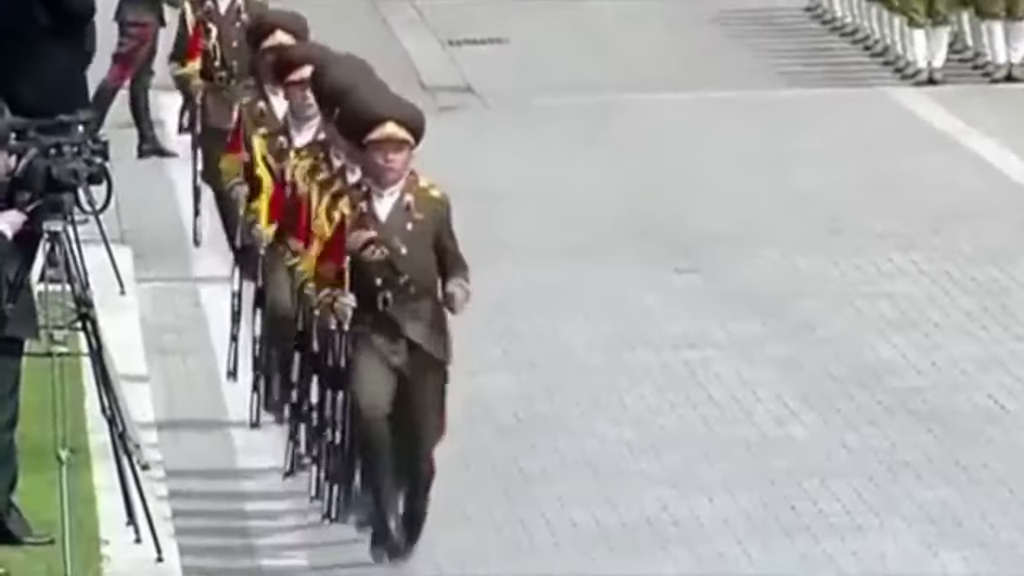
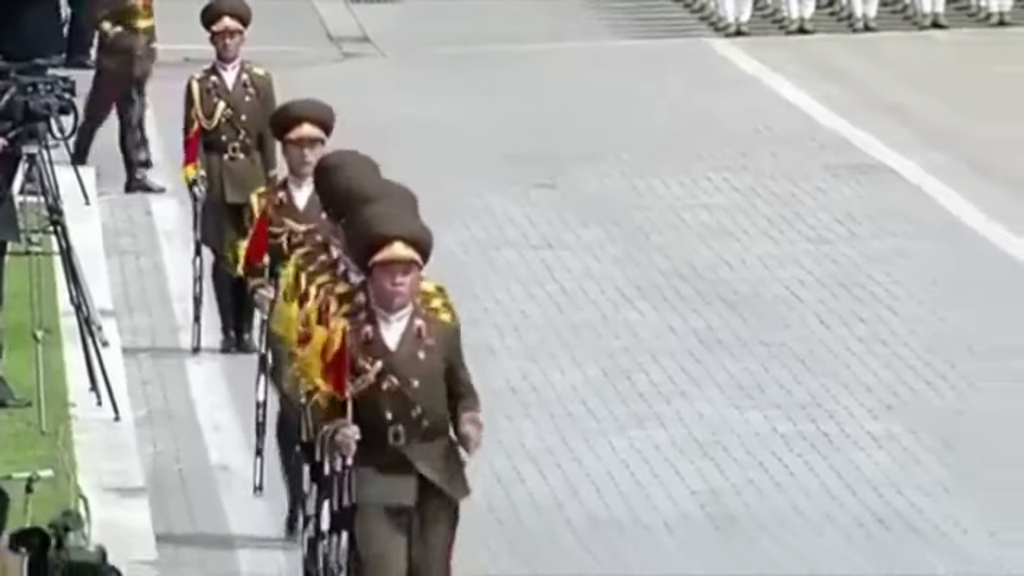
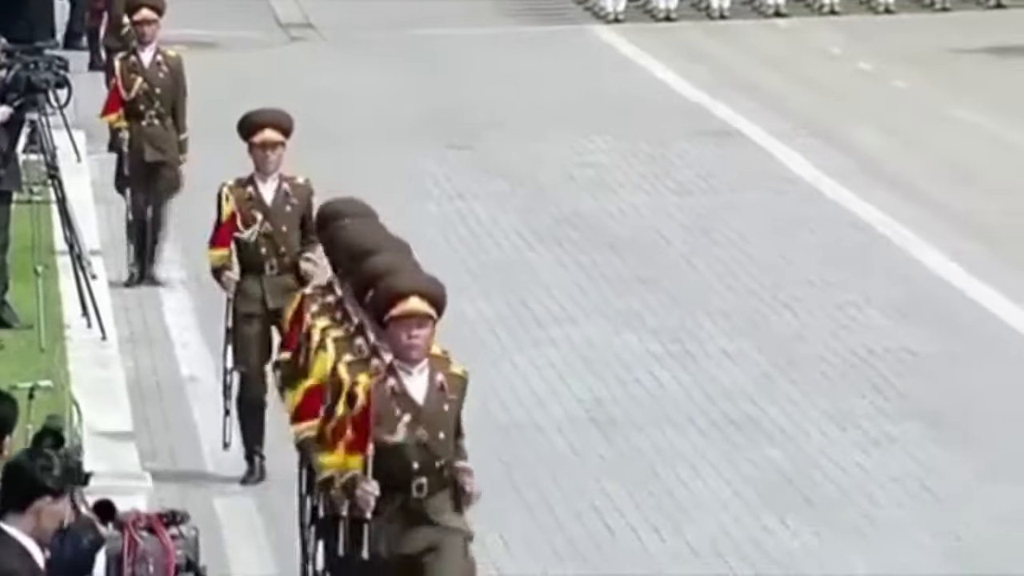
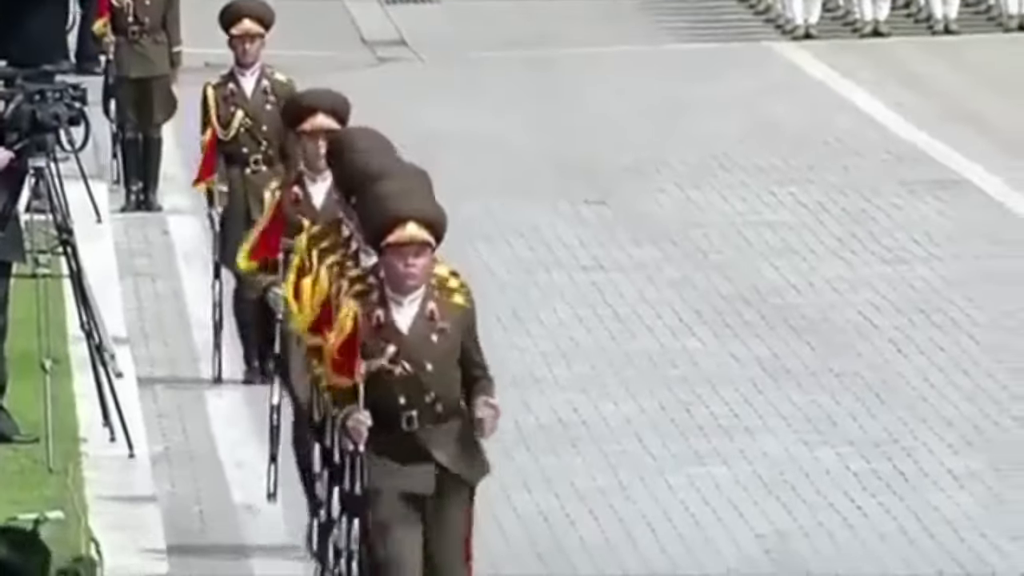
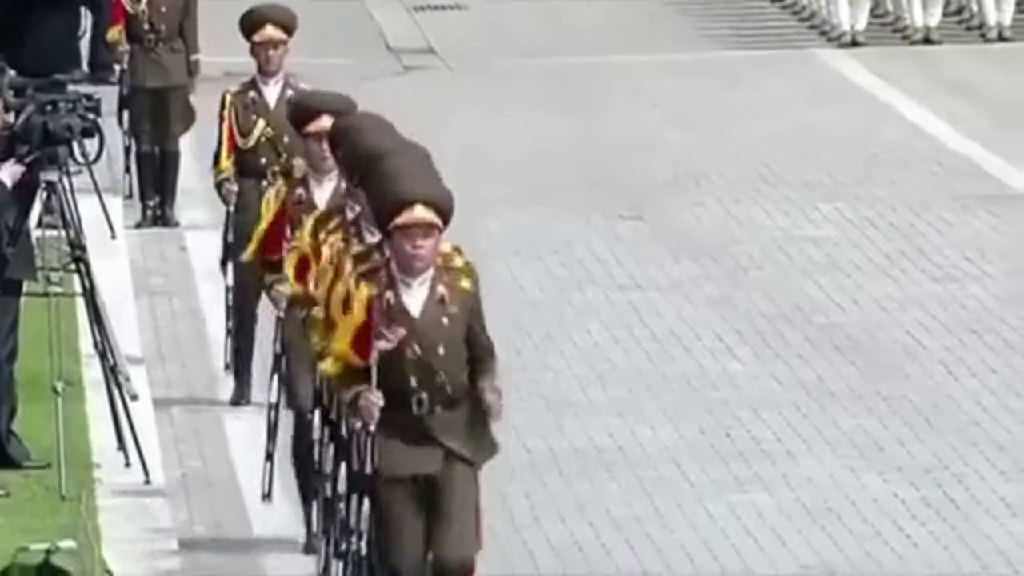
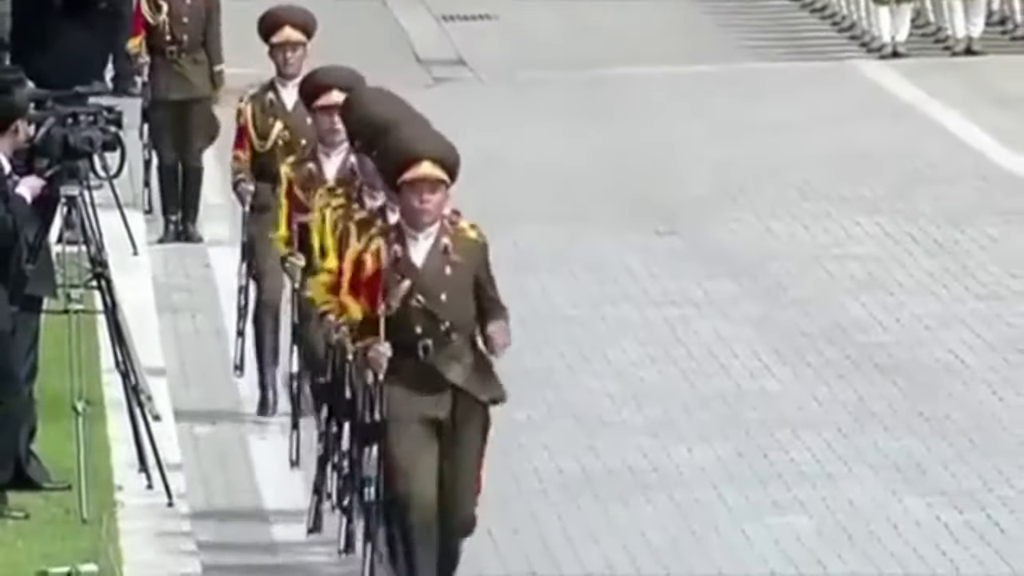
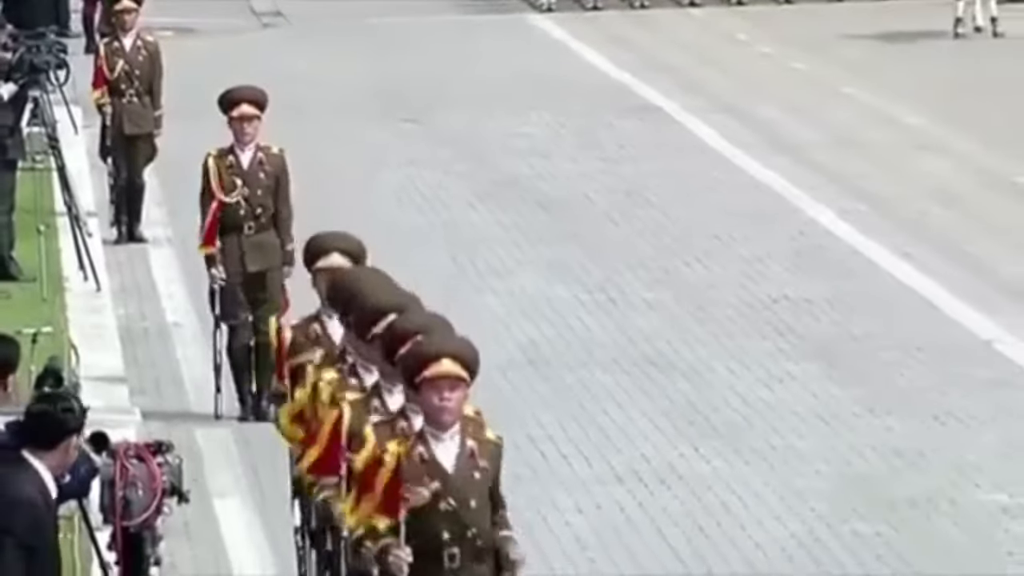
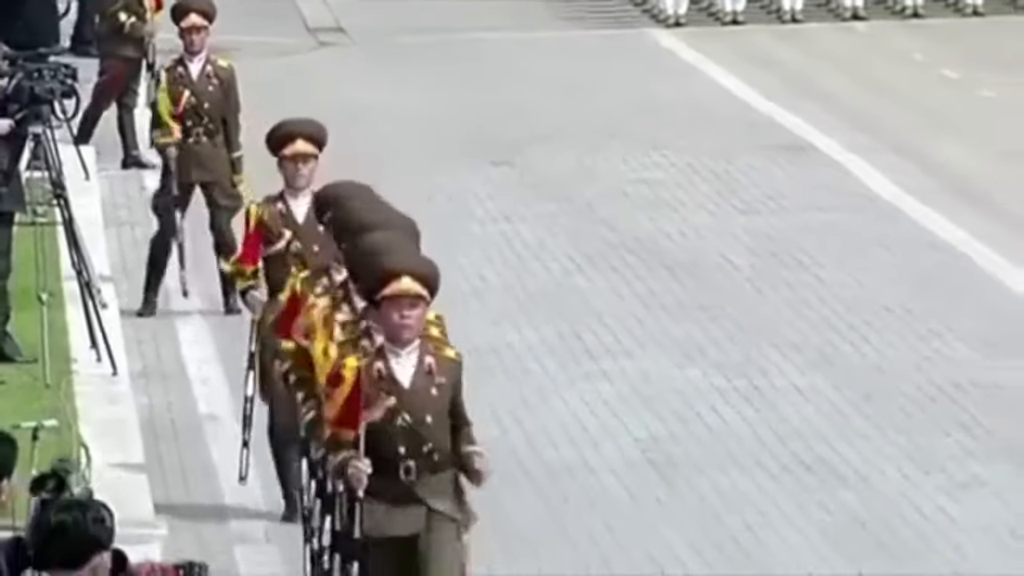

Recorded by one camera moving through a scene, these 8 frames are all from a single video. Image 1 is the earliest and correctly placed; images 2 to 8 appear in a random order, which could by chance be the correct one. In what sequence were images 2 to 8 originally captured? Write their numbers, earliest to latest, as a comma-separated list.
6, 5, 4, 2, 8, 3, 7
